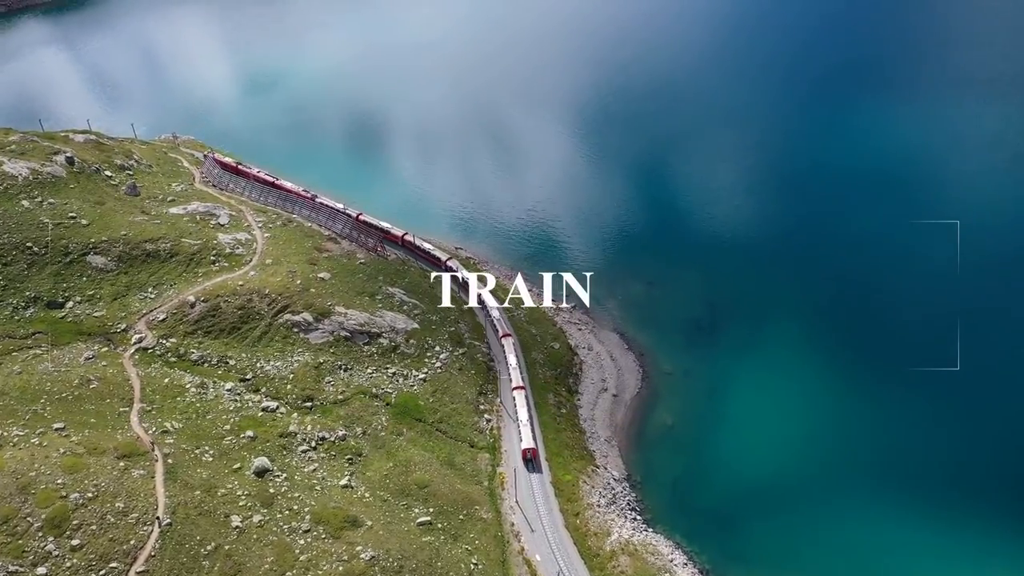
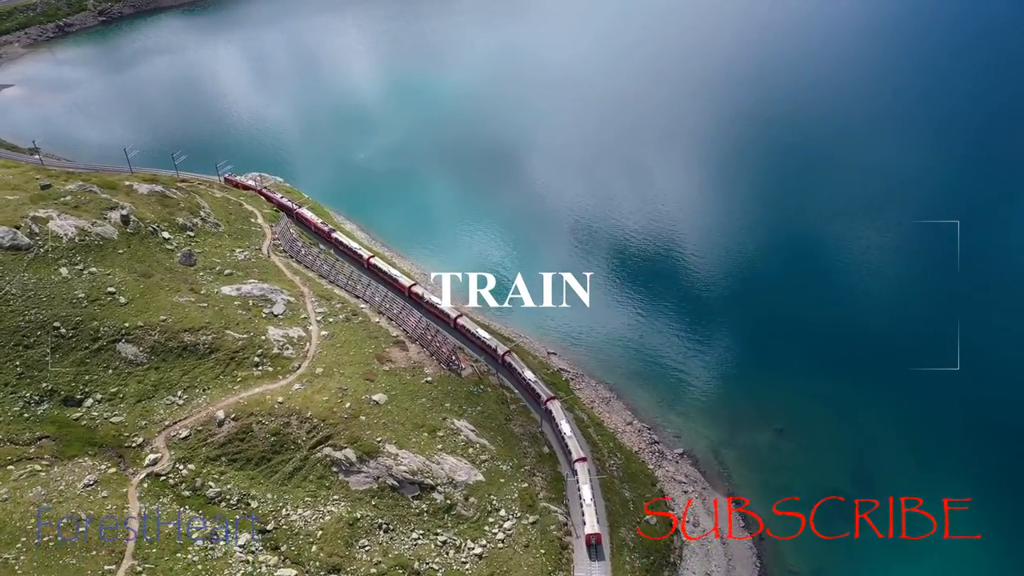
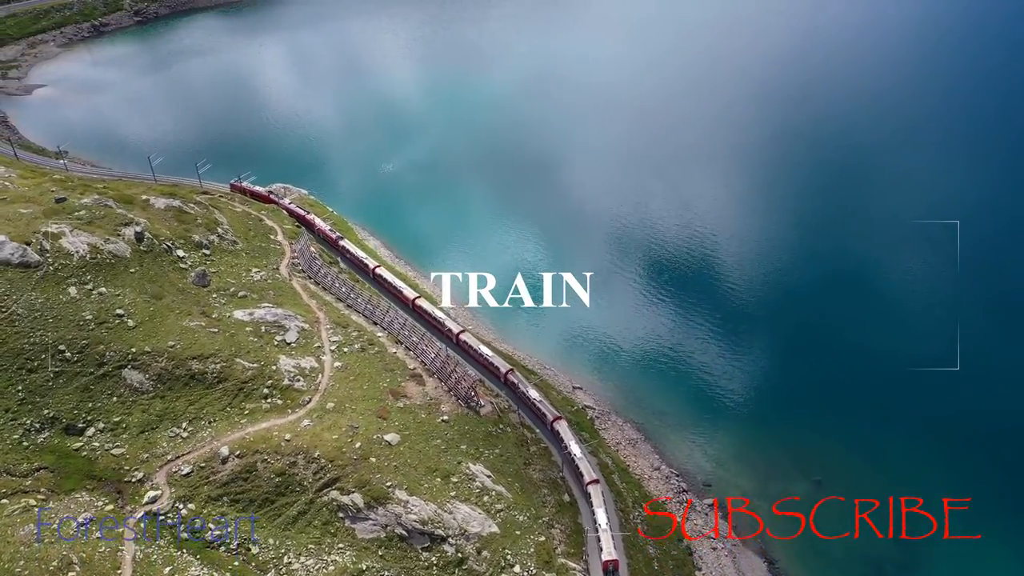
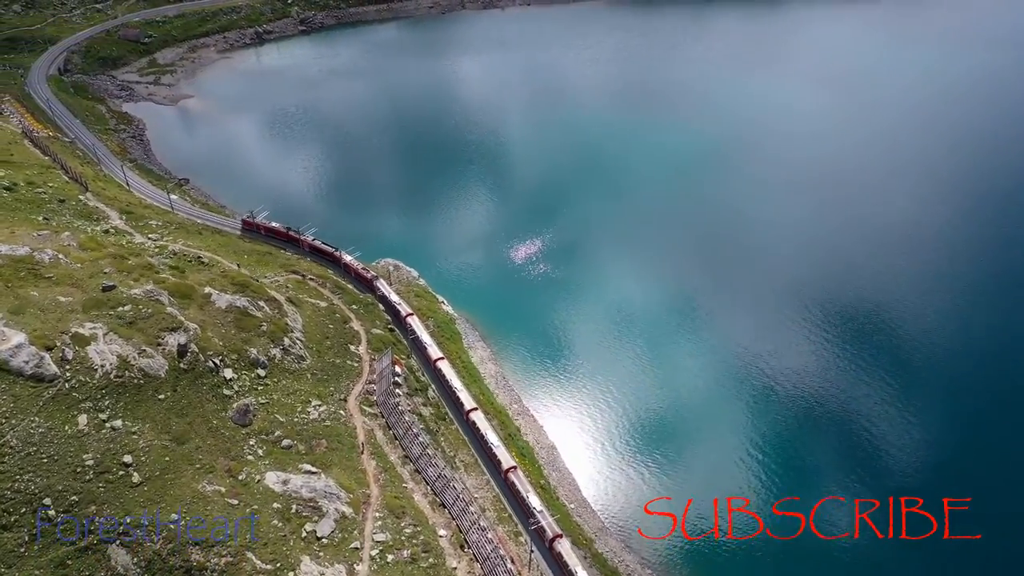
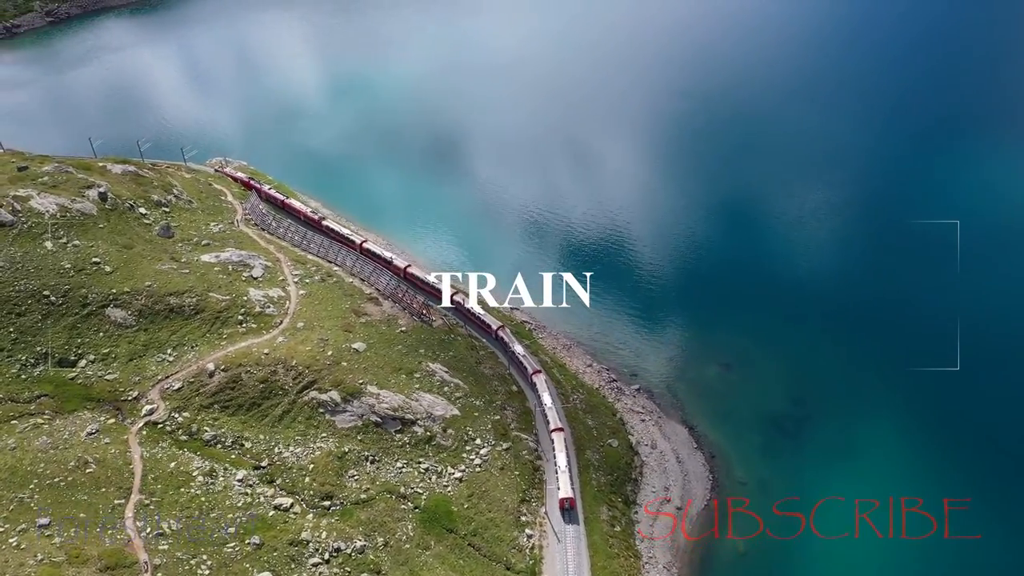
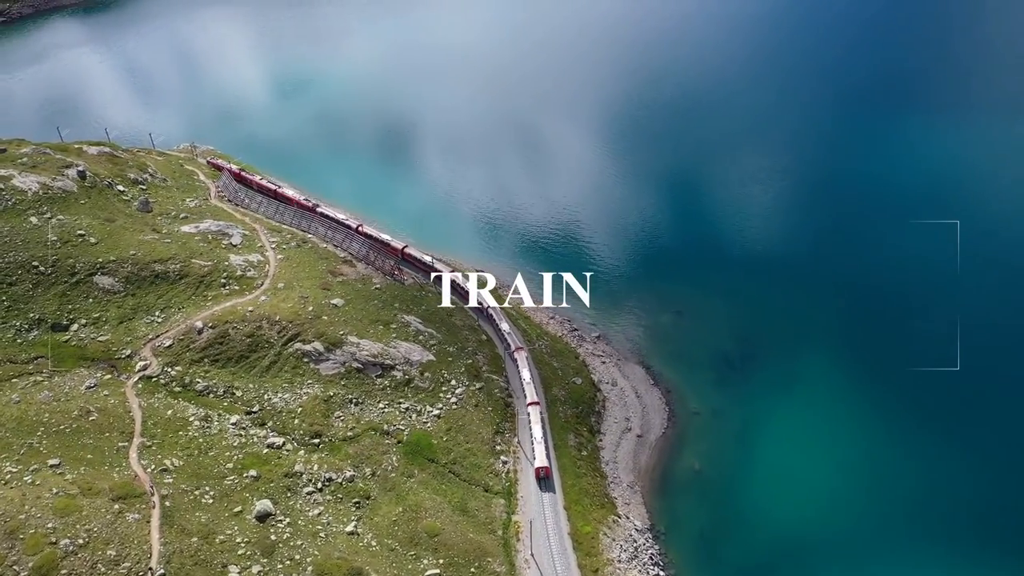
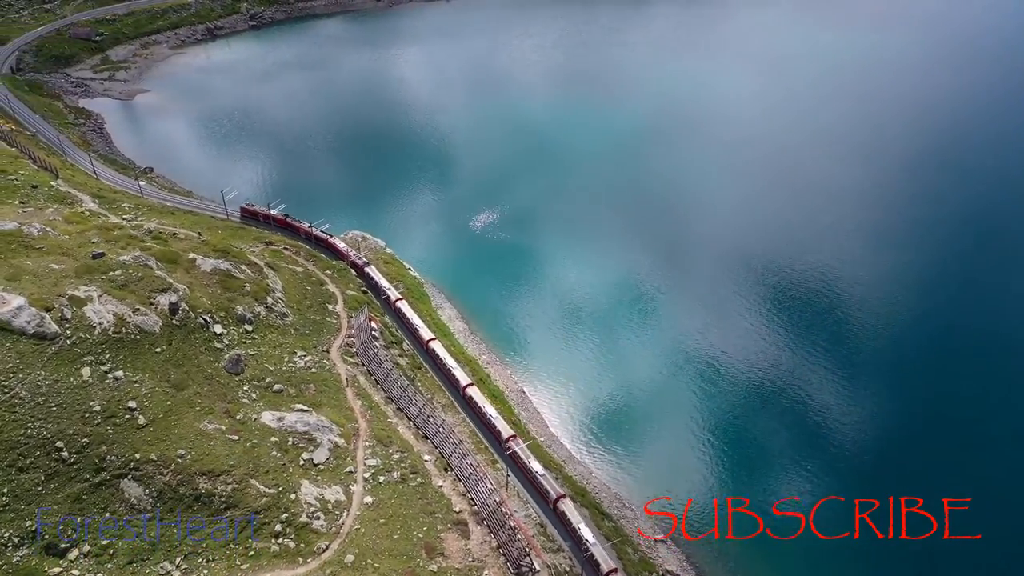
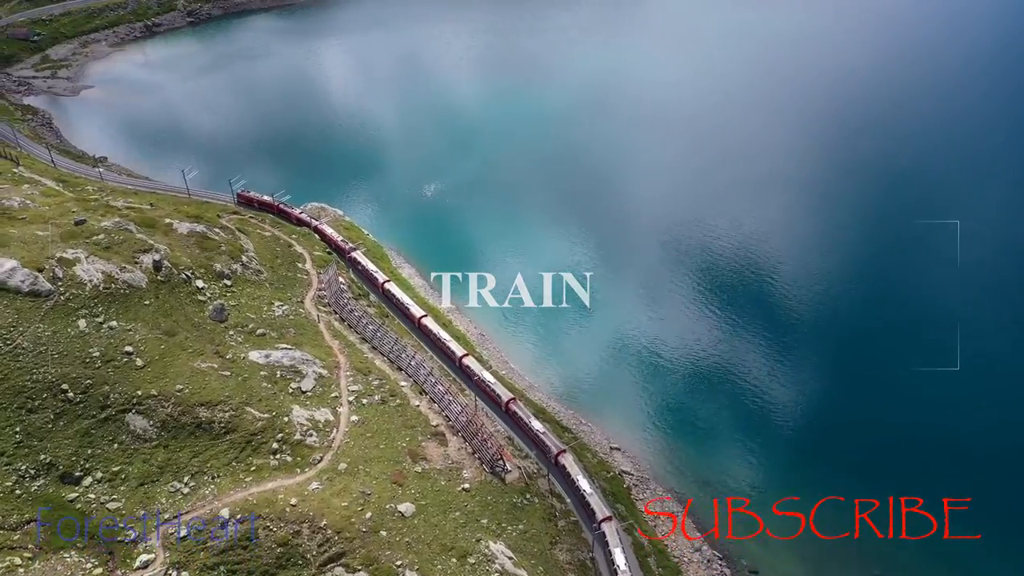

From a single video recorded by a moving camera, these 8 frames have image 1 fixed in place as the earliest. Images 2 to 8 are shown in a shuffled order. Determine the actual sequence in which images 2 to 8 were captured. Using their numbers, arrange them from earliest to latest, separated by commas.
6, 5, 2, 3, 8, 7, 4
